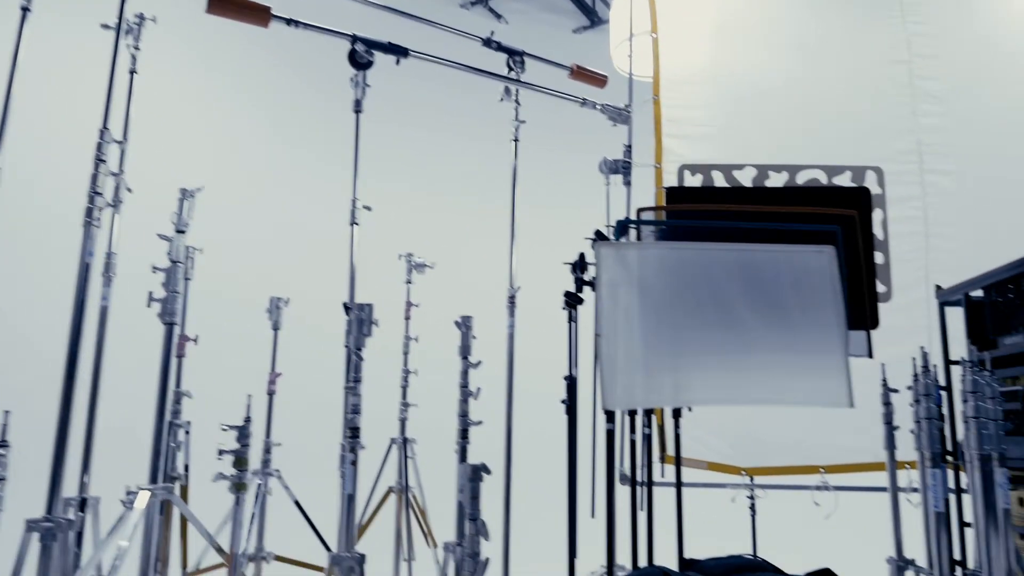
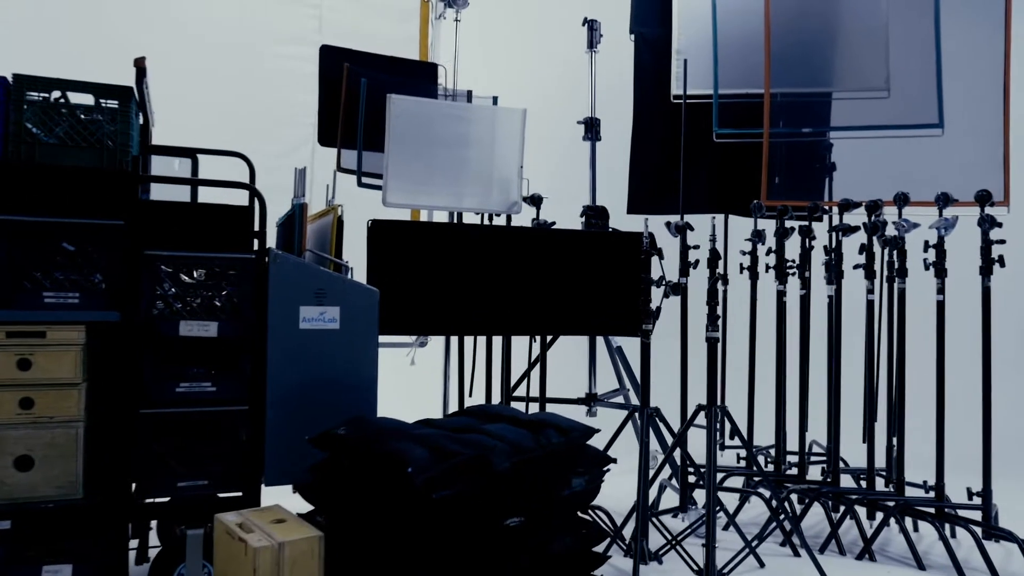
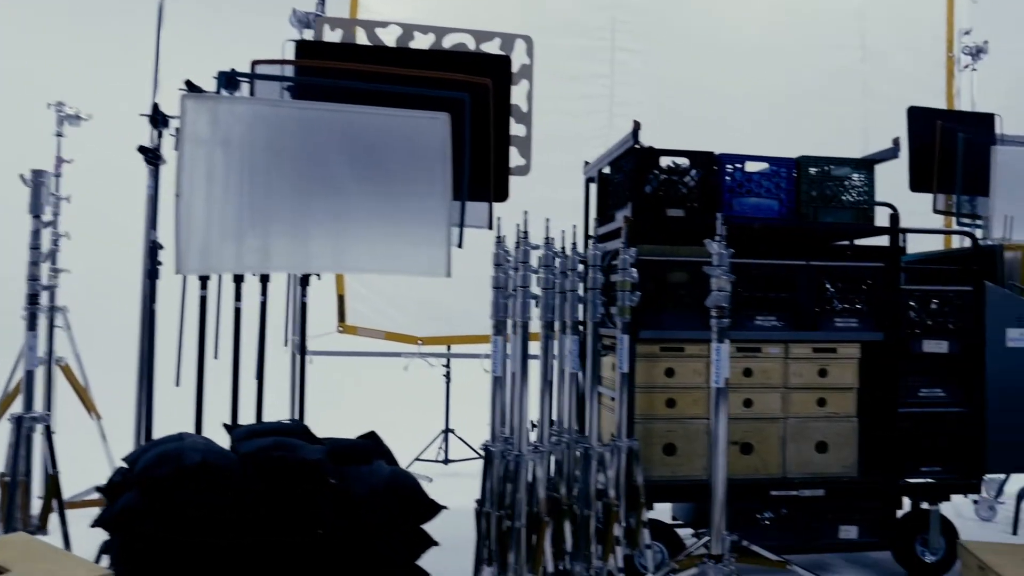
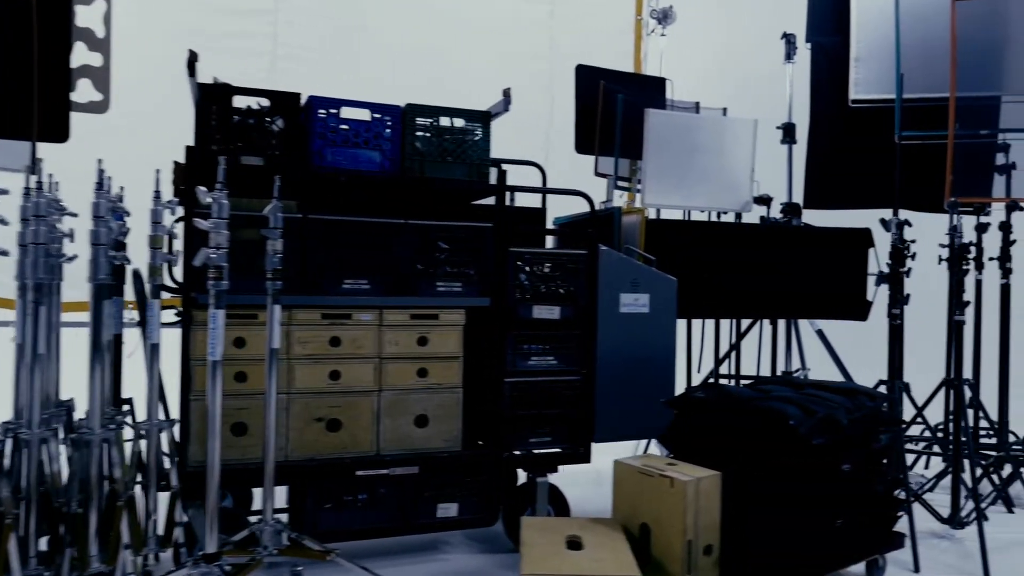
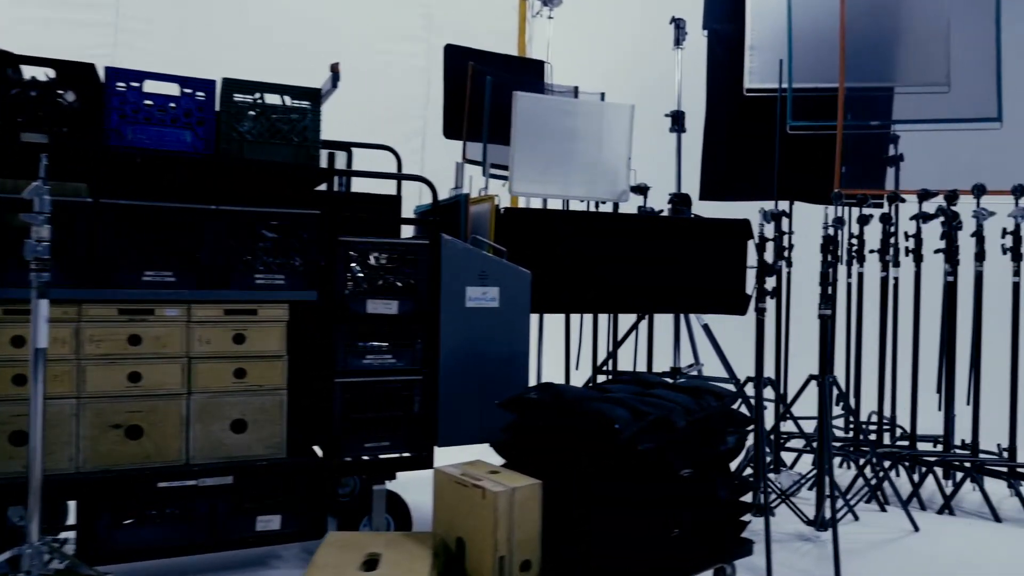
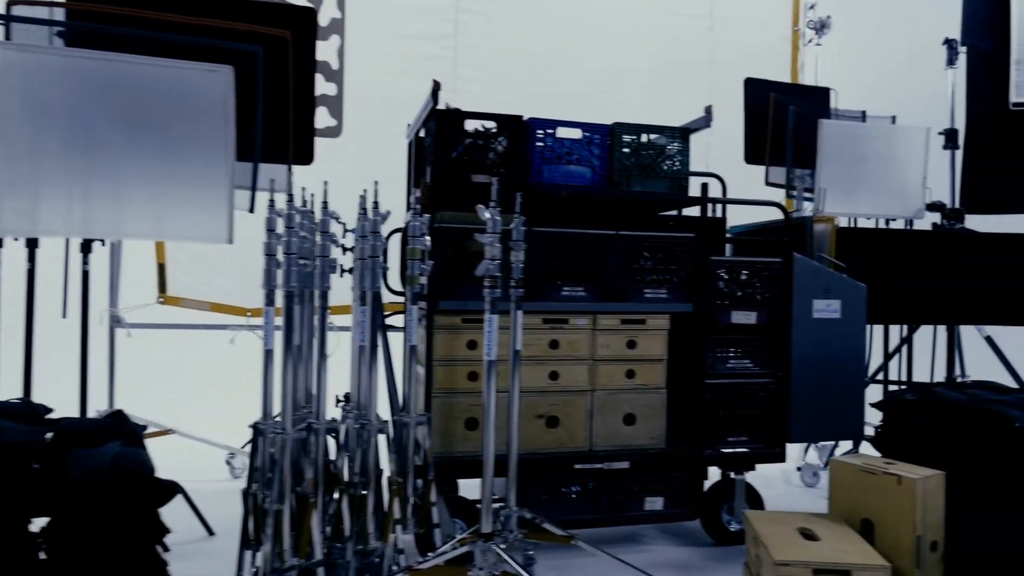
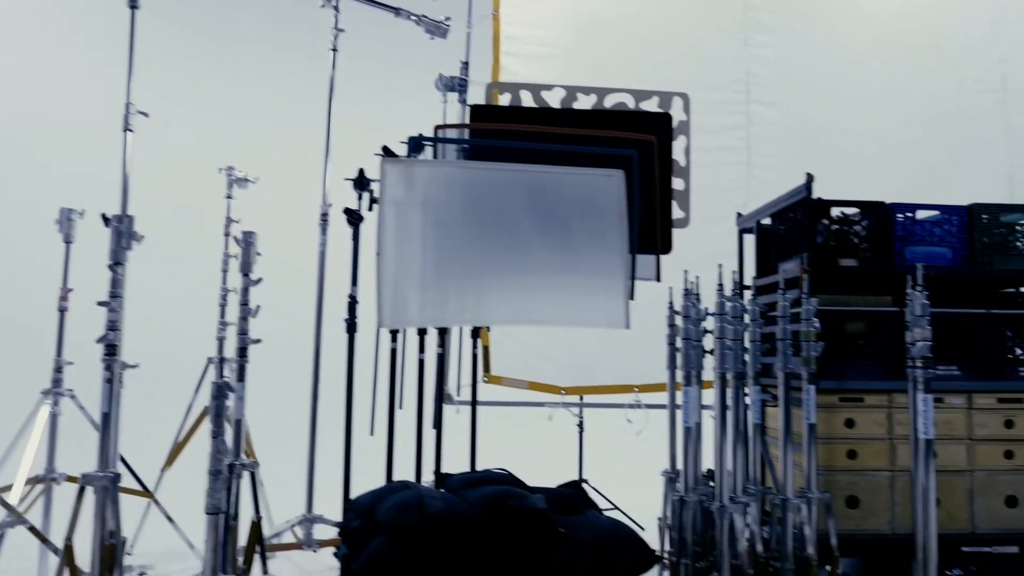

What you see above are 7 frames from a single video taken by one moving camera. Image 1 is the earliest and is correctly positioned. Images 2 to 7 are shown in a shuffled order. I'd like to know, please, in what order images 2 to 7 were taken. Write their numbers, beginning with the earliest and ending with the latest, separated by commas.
7, 3, 6, 4, 5, 2
